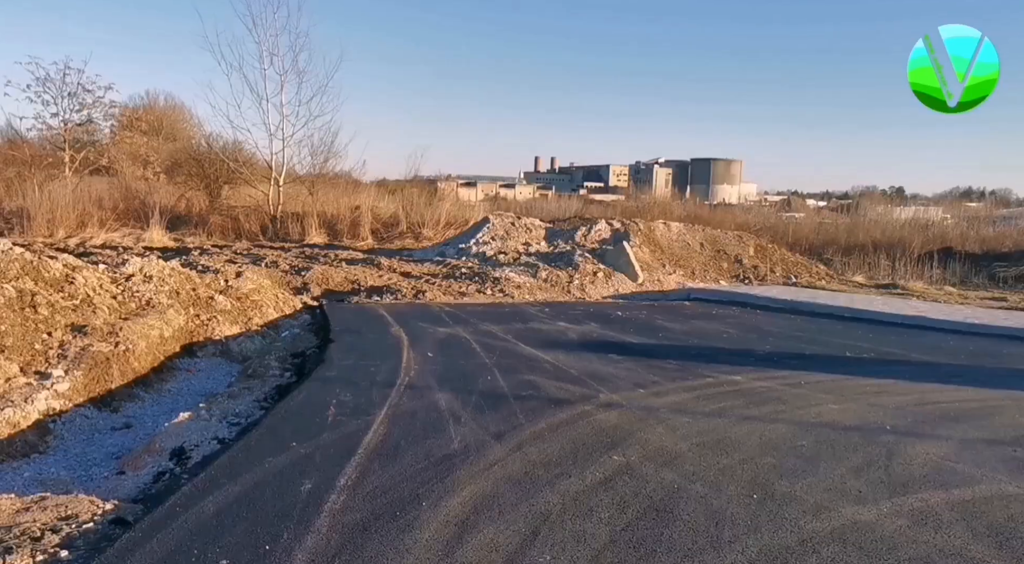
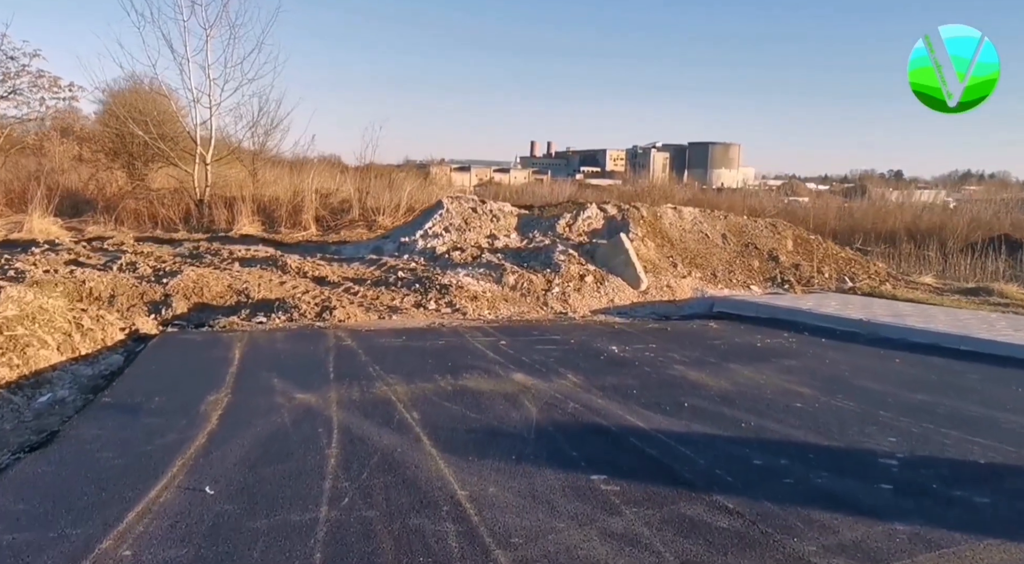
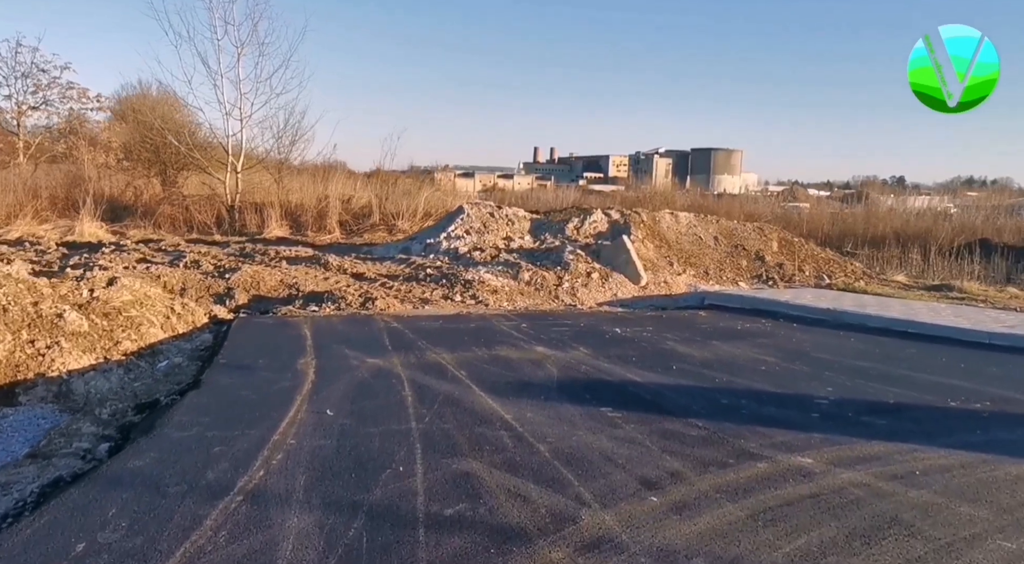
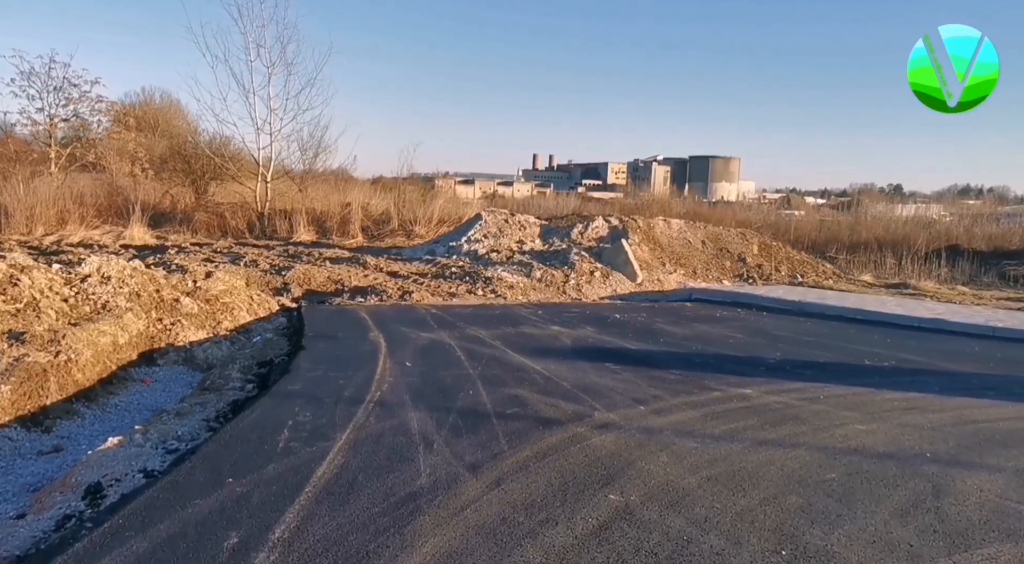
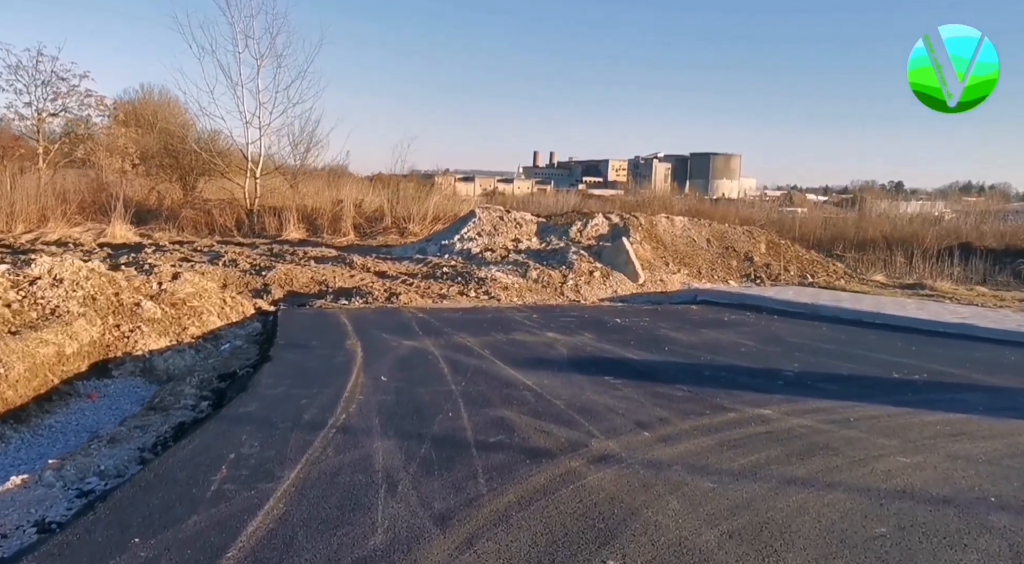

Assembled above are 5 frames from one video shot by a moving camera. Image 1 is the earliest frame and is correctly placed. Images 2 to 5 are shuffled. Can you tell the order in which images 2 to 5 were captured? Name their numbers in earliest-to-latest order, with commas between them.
4, 5, 3, 2
